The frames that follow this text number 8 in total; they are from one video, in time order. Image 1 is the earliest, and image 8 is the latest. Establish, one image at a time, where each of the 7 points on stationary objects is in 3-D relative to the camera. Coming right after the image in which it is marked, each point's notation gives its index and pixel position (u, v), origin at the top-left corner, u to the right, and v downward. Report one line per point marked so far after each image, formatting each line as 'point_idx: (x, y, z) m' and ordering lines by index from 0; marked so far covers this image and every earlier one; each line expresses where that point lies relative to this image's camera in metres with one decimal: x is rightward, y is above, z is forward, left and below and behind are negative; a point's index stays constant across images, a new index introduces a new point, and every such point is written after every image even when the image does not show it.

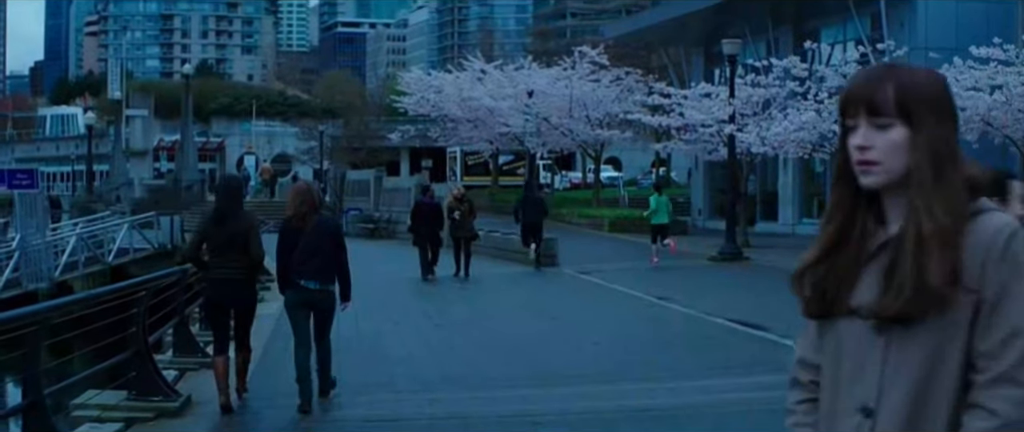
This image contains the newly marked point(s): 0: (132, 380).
0: (-2.7, -1.1, +11.3) m
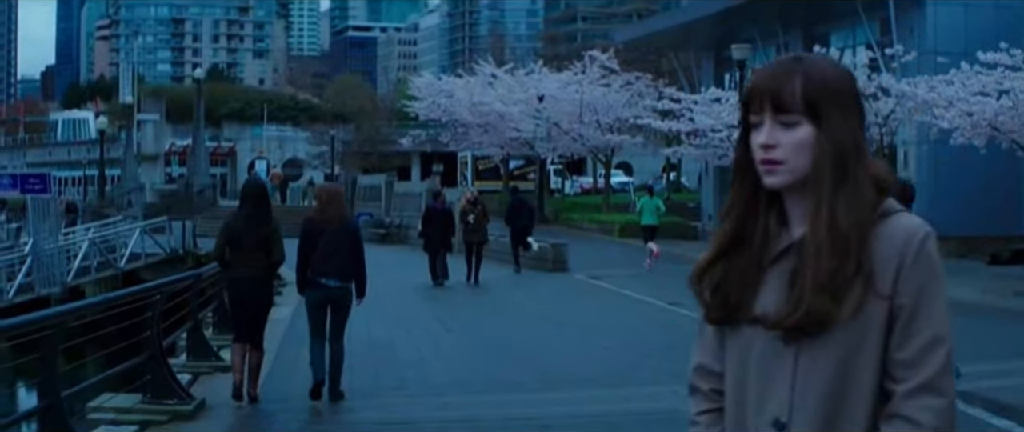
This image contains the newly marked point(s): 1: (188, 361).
0: (-2.6, -1.2, +11.5) m
1: (-2.8, -1.3, +14.0) m
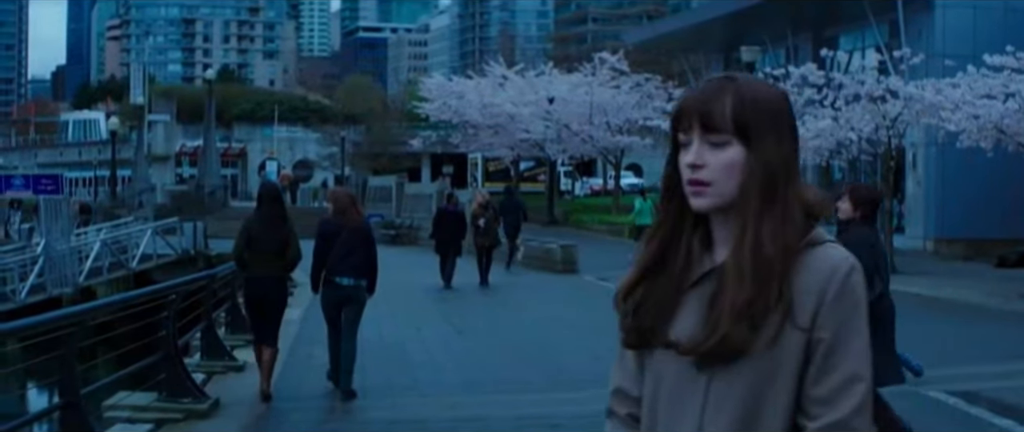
0: (-2.5, -1.2, +11.7) m
1: (-2.7, -1.3, +14.2) m
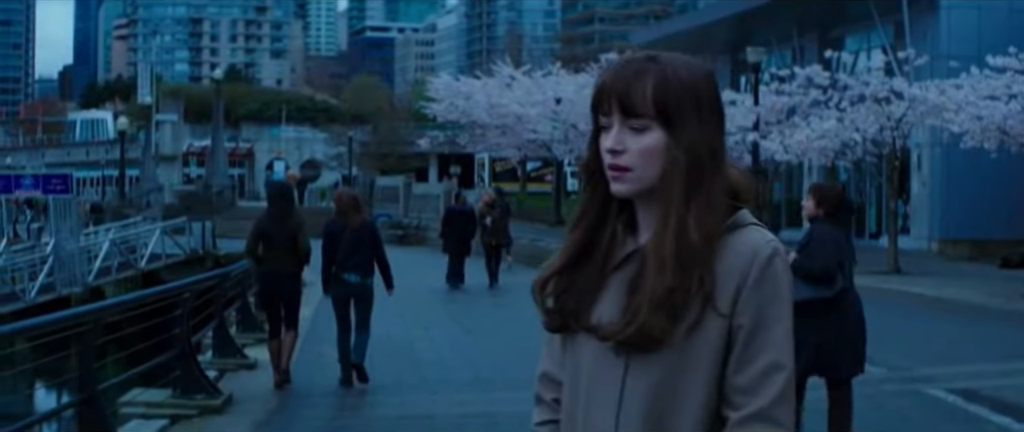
0: (-2.5, -1.2, +11.9) m
1: (-2.7, -1.3, +14.4) m
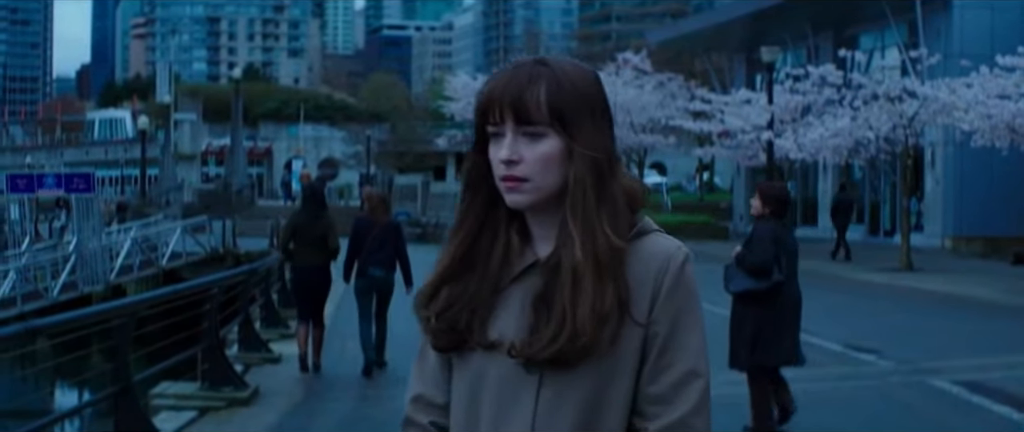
0: (-2.3, -1.2, +12.4) m
1: (-2.5, -1.3, +14.9) m
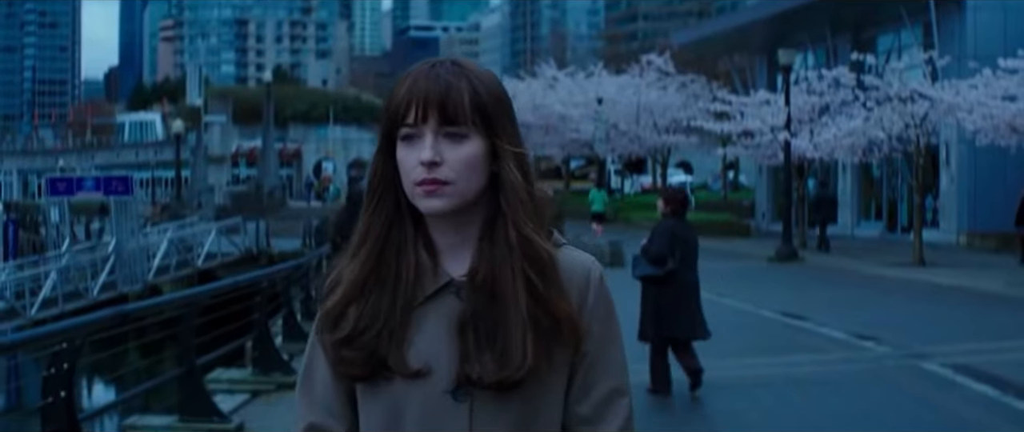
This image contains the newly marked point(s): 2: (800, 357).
0: (-2.1, -1.2, +13.6) m
1: (-2.3, -1.3, +16.1) m
2: (+2.7, -1.3, +15.4) m
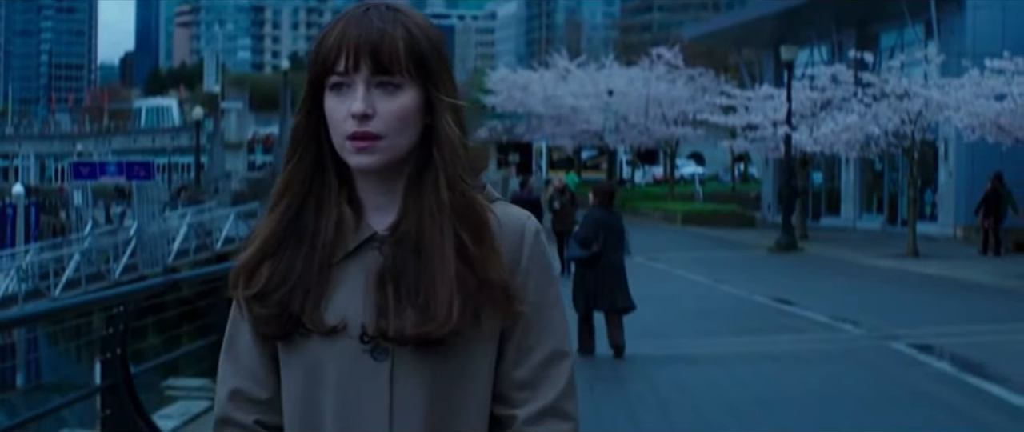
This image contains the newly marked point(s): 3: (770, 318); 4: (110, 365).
0: (-2.1, -1.1, +14.8) m
1: (-2.2, -1.1, +17.4) m
2: (+2.8, -1.2, +16.6) m
3: (+3.0, -1.2, +18.8) m
4: (-2.4, -0.9, +9.8) m
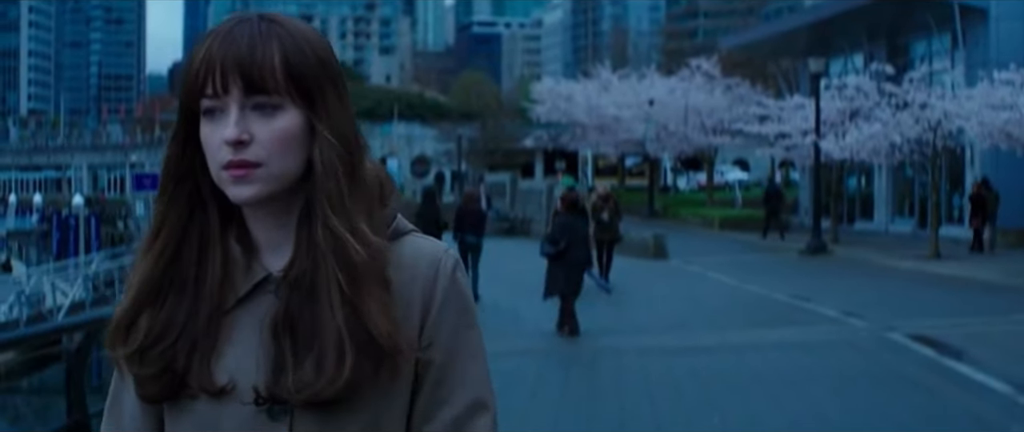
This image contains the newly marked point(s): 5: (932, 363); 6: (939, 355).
0: (-1.8, -1.1, +16.8) m
1: (-1.8, -1.2, +19.3) m
2: (+3.2, -1.3, +18.4) m
3: (+3.5, -1.2, +20.6) m
4: (-2.2, -1.0, +11.8) m
5: (+4.2, -1.4, +16.1) m
6: (+4.4, -1.4, +16.4) m
